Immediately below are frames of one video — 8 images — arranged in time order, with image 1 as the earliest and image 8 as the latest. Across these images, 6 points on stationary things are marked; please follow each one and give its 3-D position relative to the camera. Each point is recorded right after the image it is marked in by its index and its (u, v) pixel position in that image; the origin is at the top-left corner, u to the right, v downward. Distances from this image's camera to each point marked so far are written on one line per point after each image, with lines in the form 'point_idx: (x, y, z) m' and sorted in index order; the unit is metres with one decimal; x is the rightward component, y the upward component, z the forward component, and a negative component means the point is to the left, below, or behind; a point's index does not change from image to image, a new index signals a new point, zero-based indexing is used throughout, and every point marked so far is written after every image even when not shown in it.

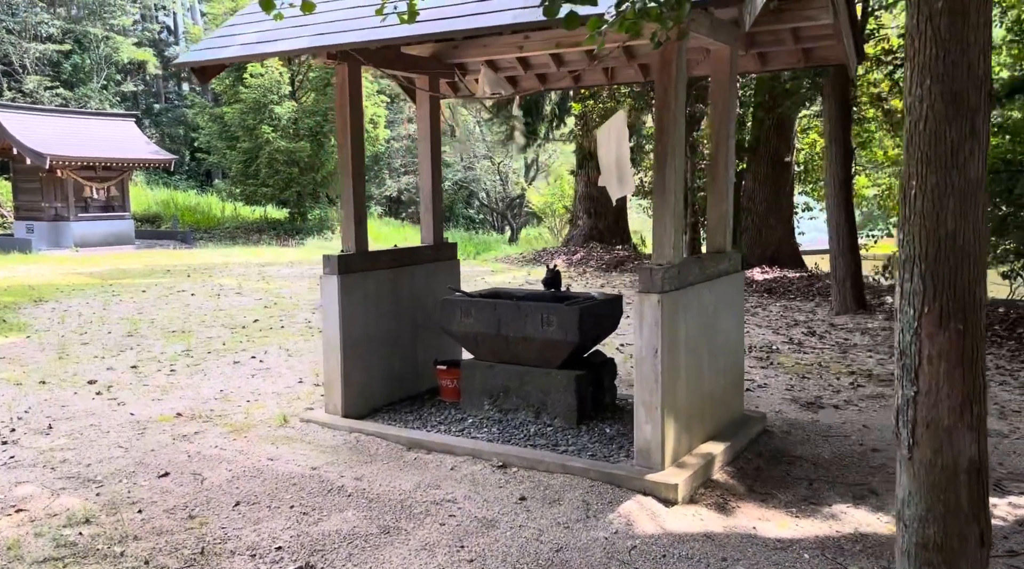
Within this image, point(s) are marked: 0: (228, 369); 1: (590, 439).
0: (-2.7, -0.8, +8.4) m
1: (+0.5, -1.0, +5.9) m
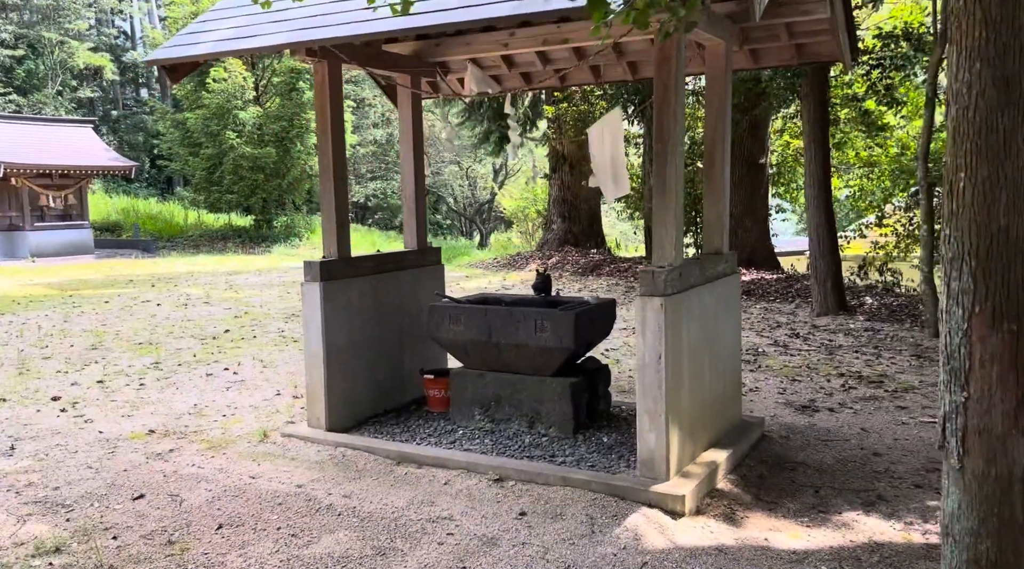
0: (-2.8, -0.9, +8.1) m
1: (+0.5, -1.0, +5.7) m
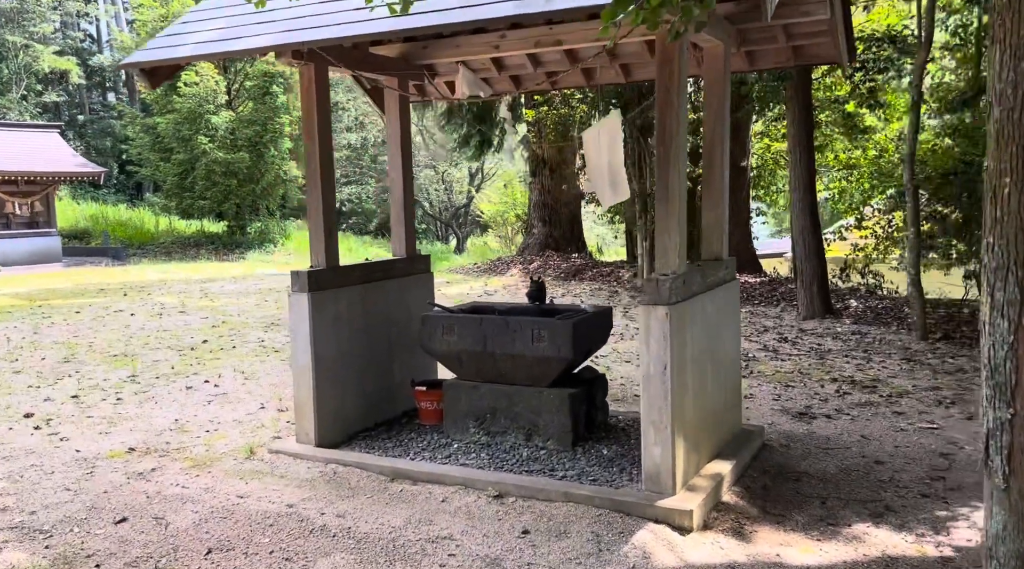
0: (-2.9, -1.0, +7.8) m
1: (+0.5, -1.1, +5.5) m
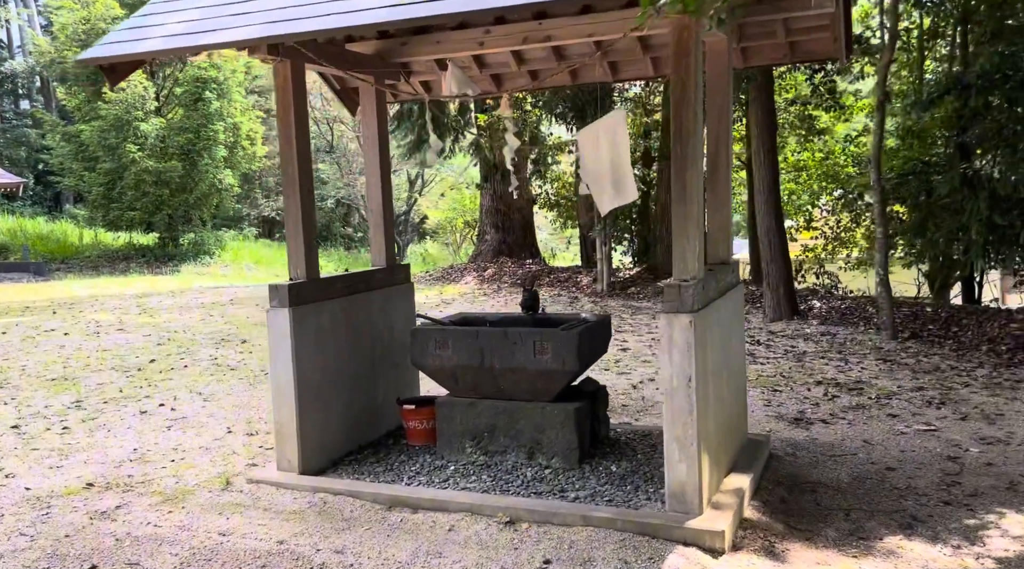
0: (-3.0, -1.1, +7.2) m
1: (+0.5, -1.1, +5.2) m
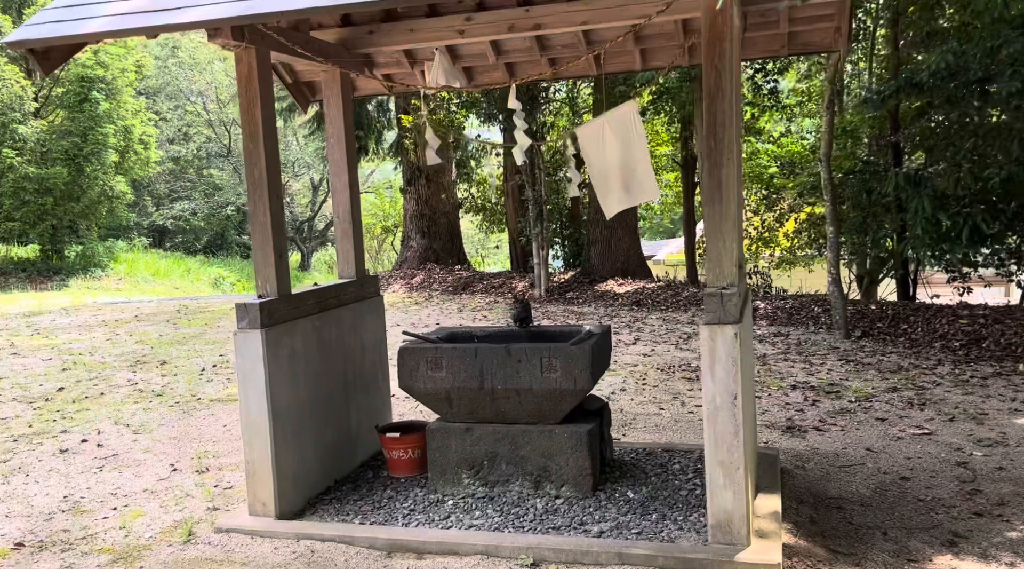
0: (-3.2, -1.3, +6.3) m
1: (+0.6, -1.2, +4.7) m
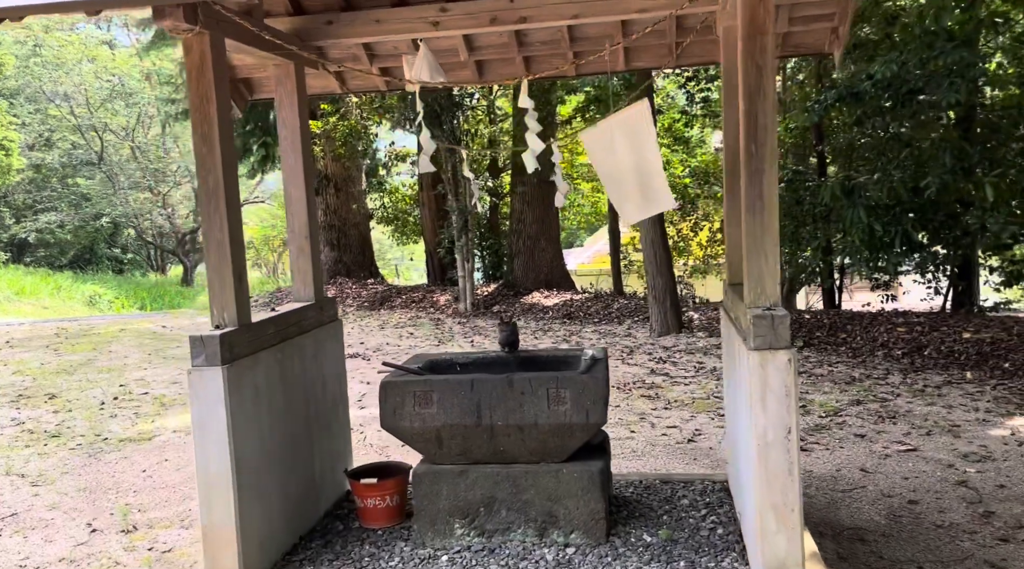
0: (-3.3, -1.4, +5.3) m
1: (+0.6, -1.3, +4.2) m
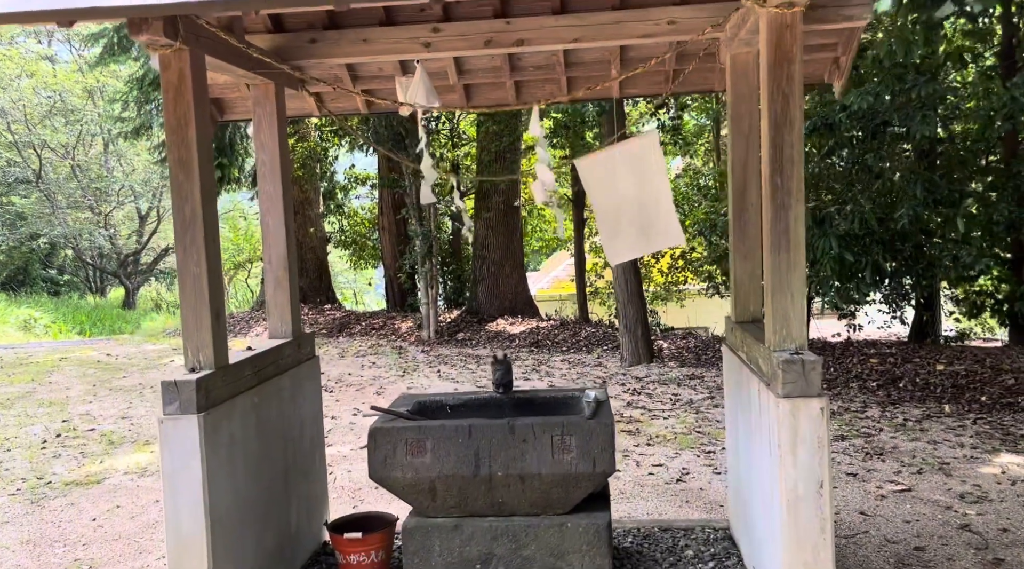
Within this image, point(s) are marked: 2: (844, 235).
0: (-3.4, -1.6, +4.8) m
1: (+0.6, -1.5, +3.9) m
2: (+3.5, +0.5, +9.6) m
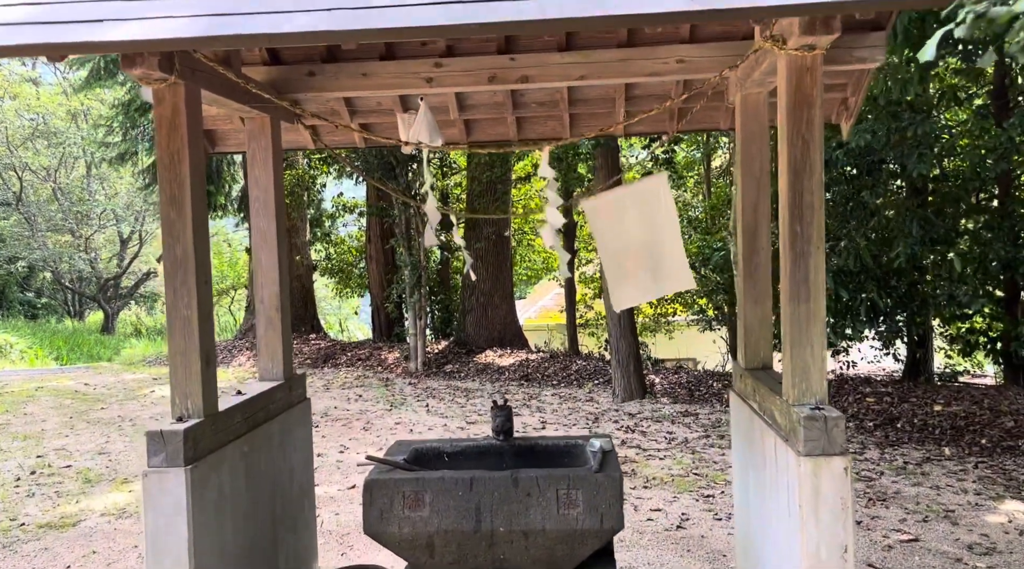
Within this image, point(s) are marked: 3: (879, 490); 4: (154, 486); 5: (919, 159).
0: (-3.4, -1.8, +4.5) m
1: (+0.6, -1.7, +3.7) m
2: (+3.5, +0.2, +9.5) m
3: (+2.8, -1.6, +6.8) m
4: (-1.3, -0.8, +3.4) m
5: (+3.9, +1.2, +8.6) m
